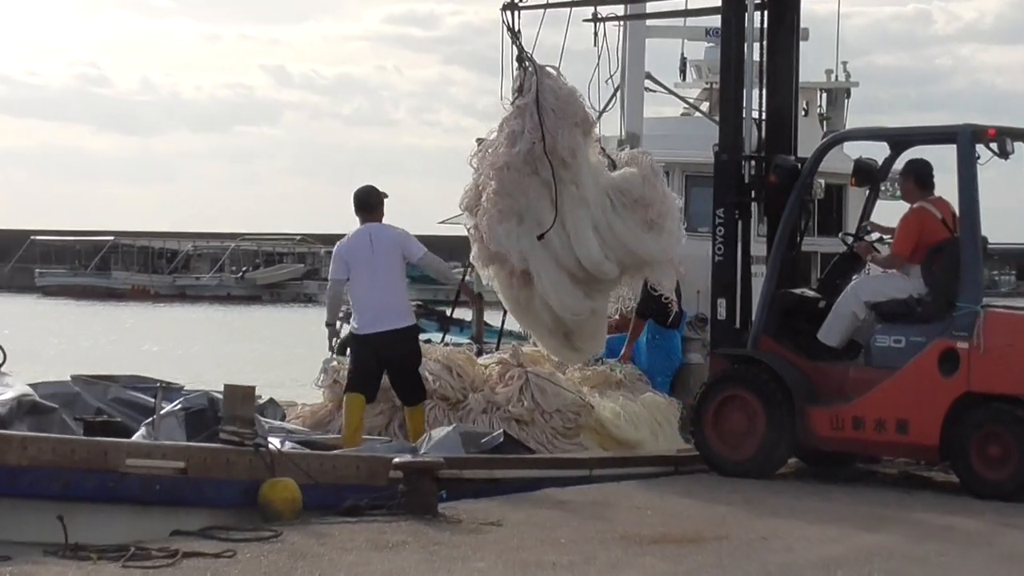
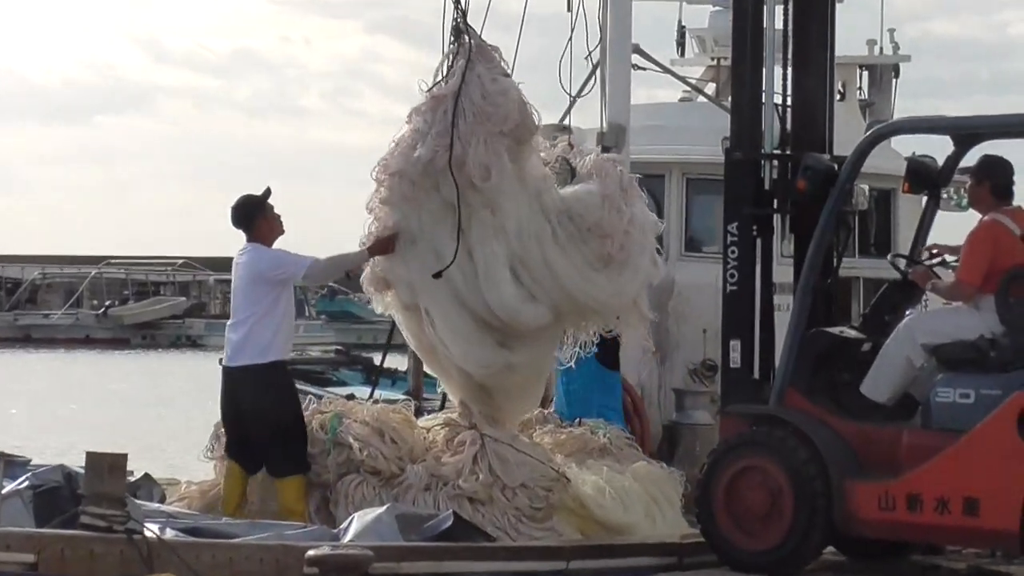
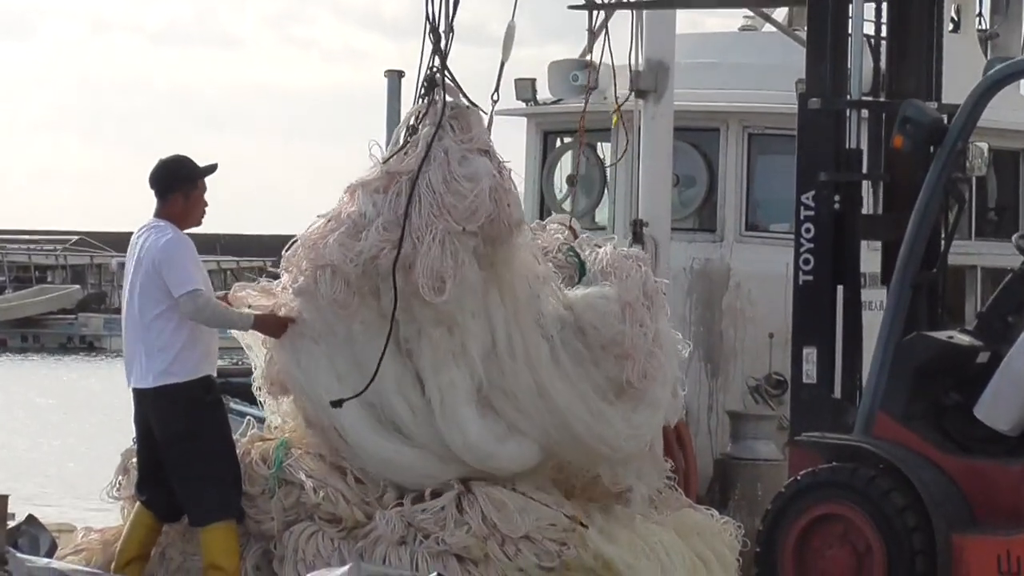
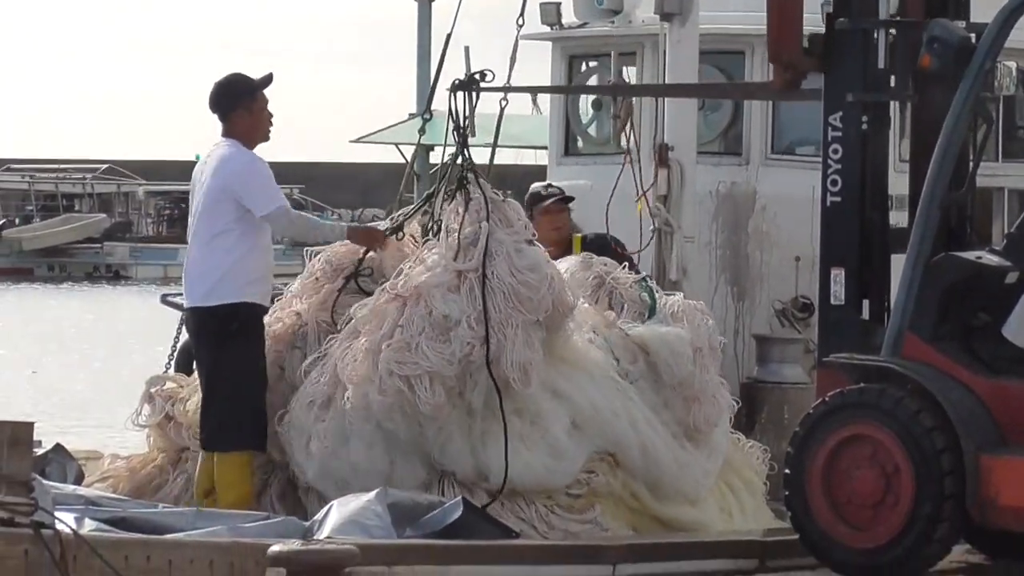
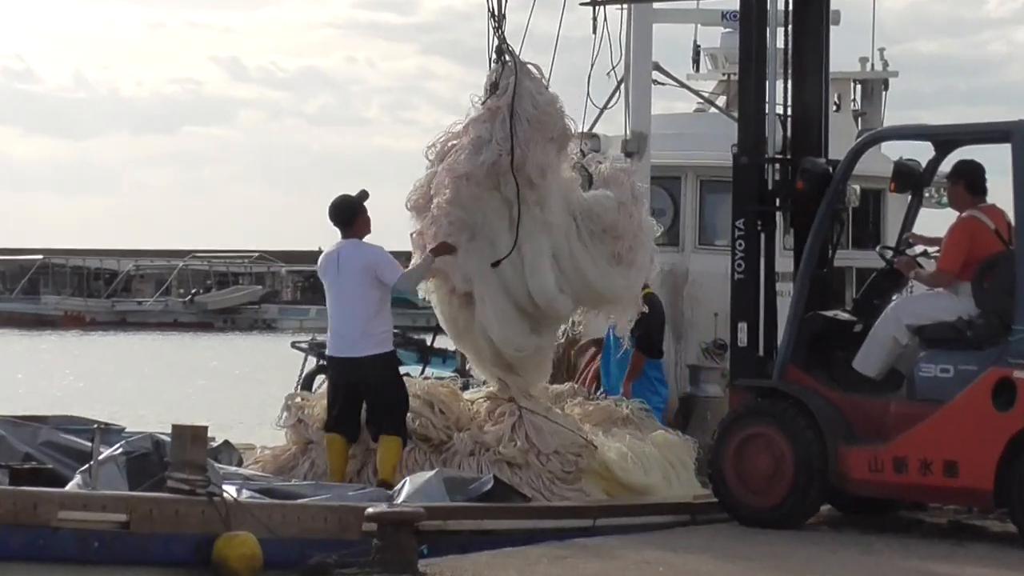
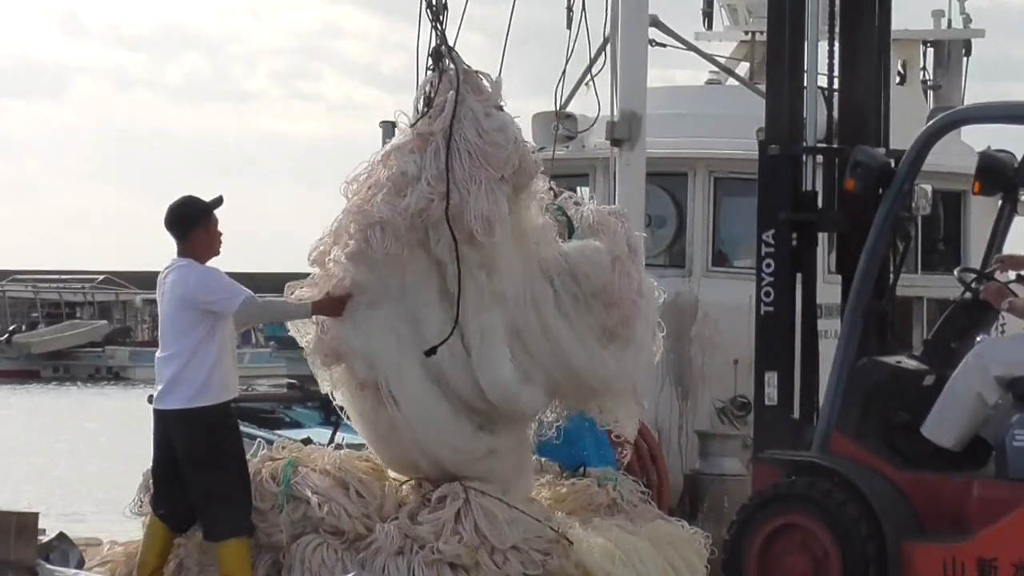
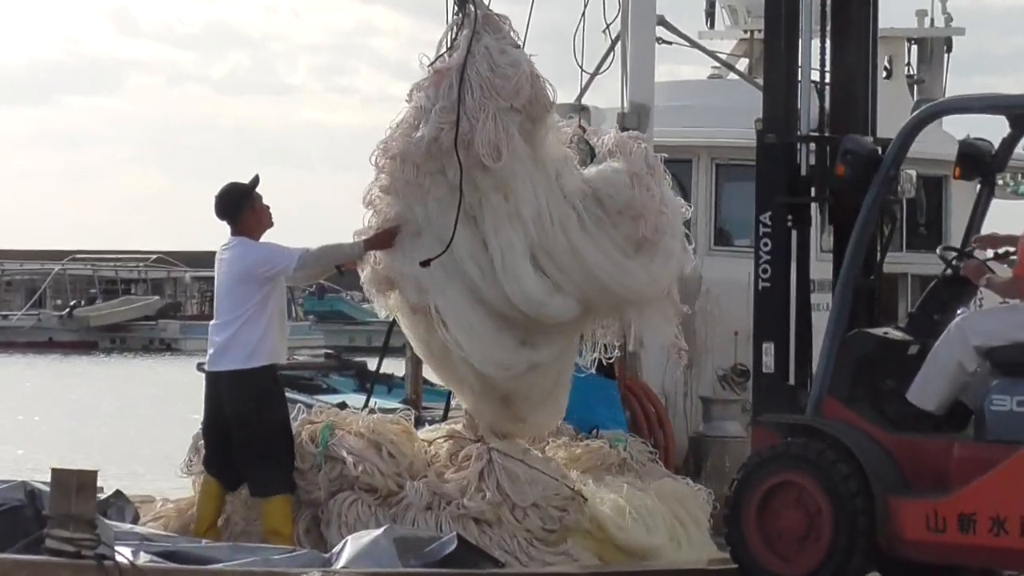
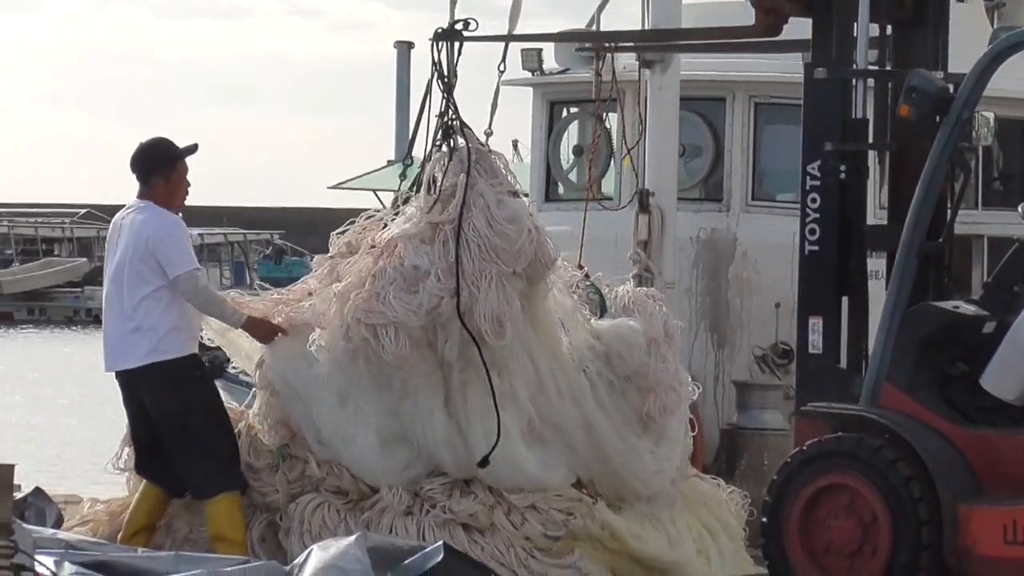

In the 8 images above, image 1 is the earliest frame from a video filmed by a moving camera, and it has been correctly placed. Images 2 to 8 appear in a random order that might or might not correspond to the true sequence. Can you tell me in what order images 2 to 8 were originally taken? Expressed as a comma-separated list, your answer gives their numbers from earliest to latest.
5, 2, 7, 6, 3, 8, 4
